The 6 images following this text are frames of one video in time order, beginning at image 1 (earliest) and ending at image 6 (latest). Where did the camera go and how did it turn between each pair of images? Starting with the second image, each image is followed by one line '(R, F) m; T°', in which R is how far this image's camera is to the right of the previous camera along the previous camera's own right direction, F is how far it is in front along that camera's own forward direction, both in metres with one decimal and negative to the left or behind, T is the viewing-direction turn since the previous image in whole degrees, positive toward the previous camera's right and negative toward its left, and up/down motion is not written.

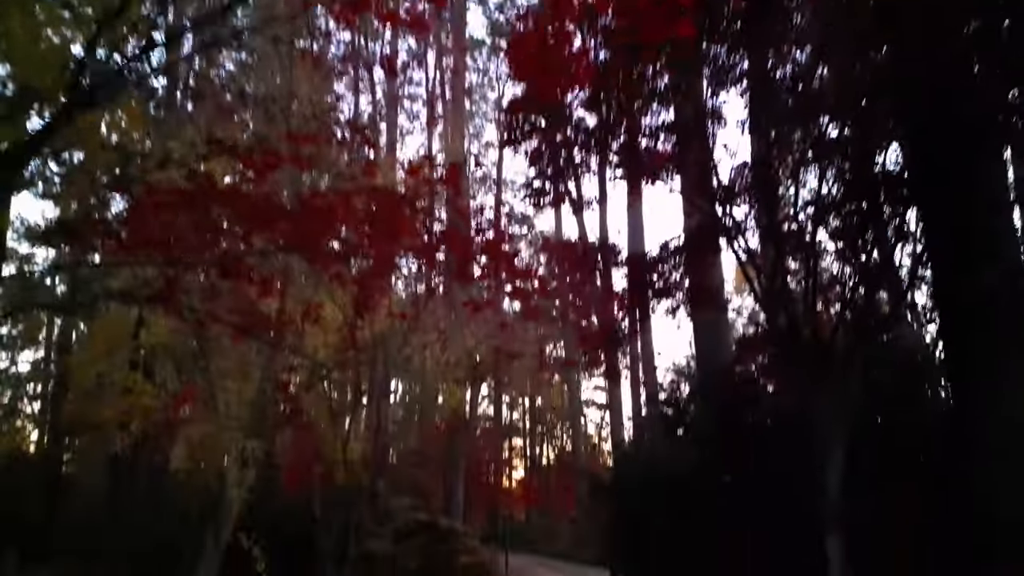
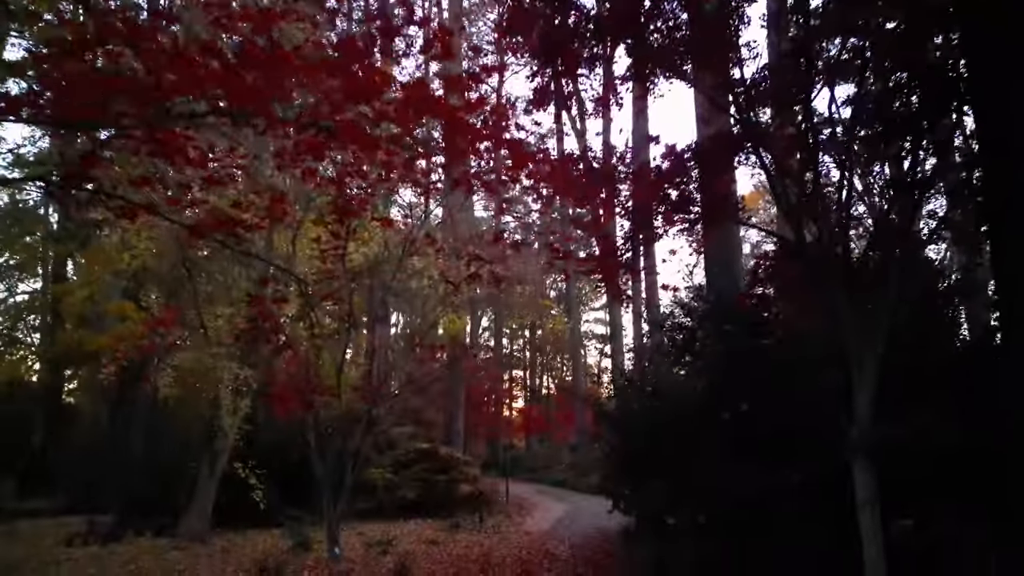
(0.0, +0.4) m; 0°
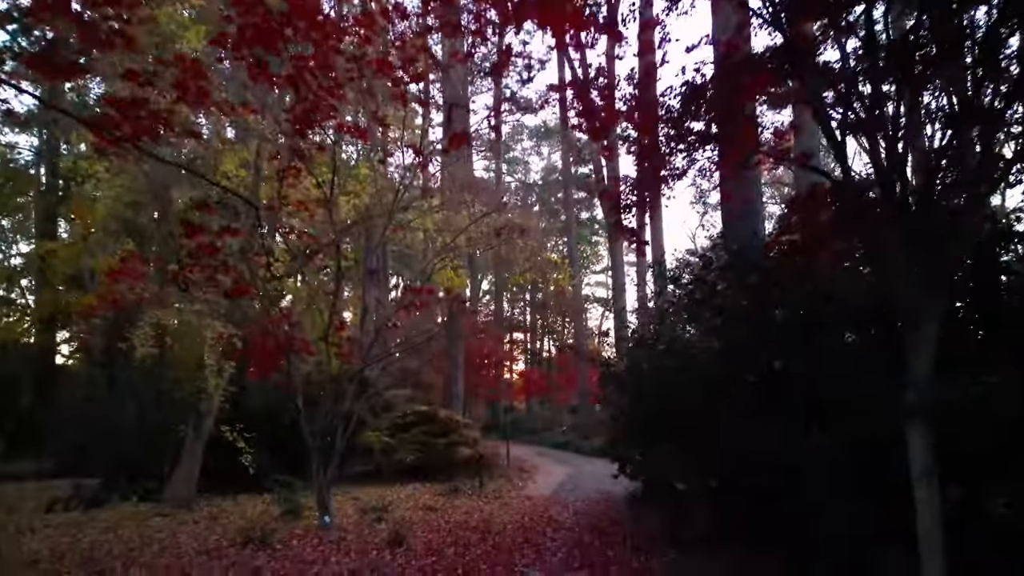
(0.0, +0.6) m; 0°
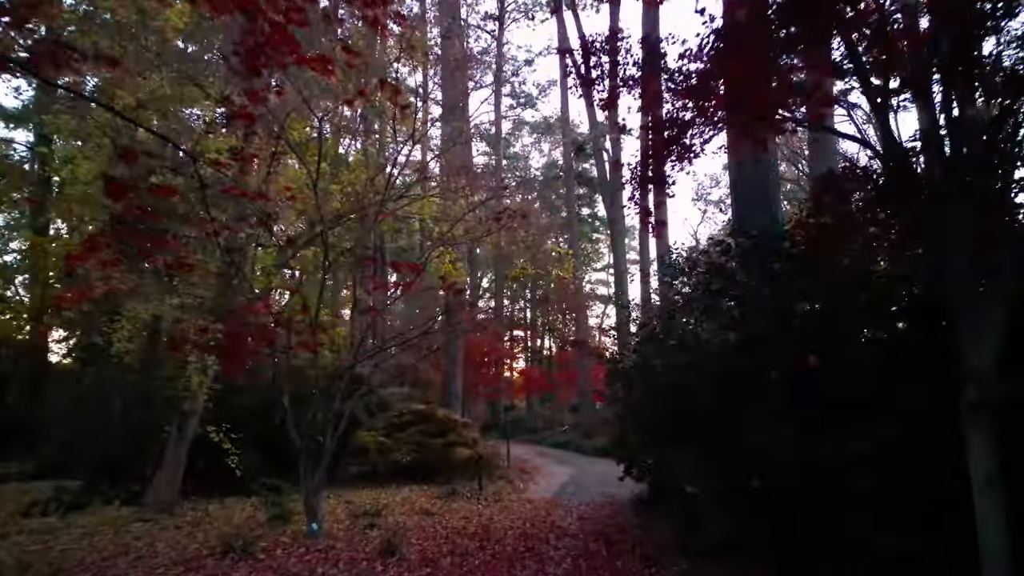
(0.0, +0.5) m; 0°
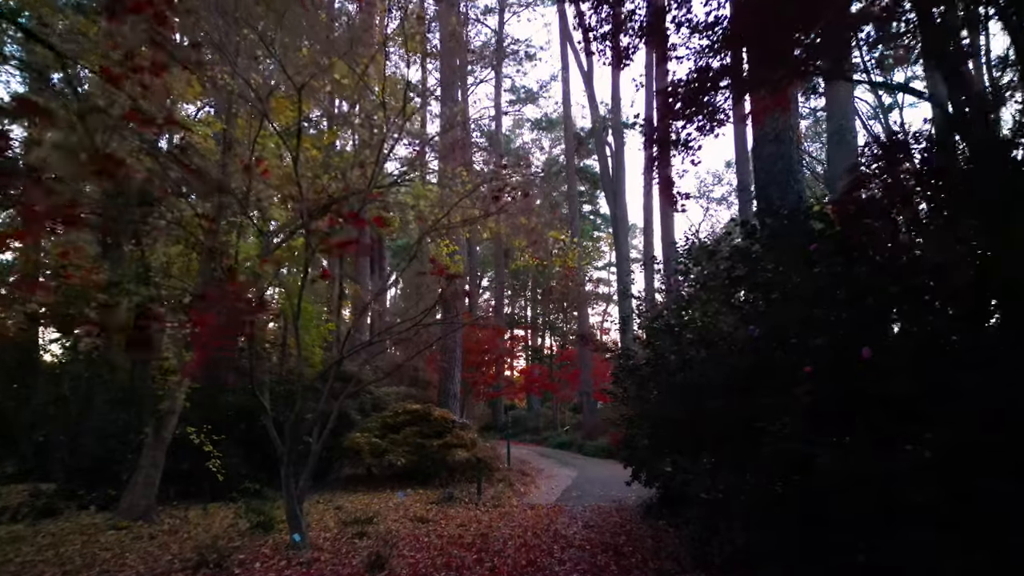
(0.0, +0.6) m; 0°
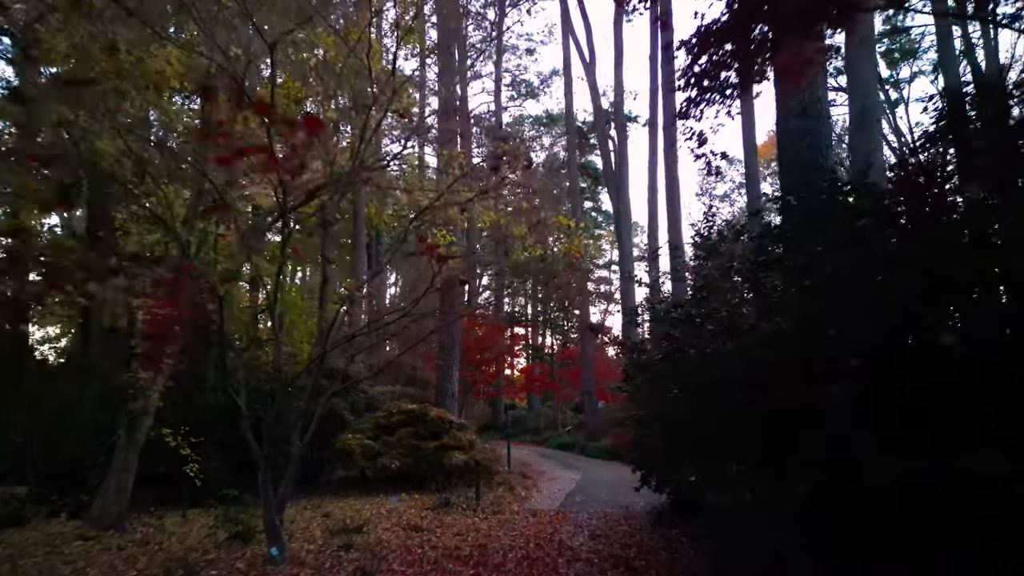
(0.0, +0.7) m; 0°
